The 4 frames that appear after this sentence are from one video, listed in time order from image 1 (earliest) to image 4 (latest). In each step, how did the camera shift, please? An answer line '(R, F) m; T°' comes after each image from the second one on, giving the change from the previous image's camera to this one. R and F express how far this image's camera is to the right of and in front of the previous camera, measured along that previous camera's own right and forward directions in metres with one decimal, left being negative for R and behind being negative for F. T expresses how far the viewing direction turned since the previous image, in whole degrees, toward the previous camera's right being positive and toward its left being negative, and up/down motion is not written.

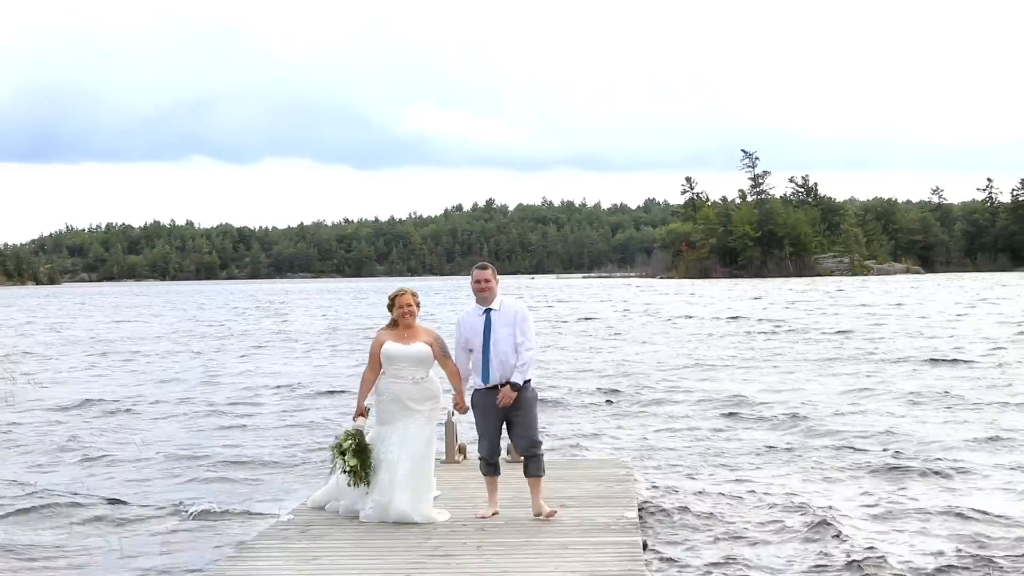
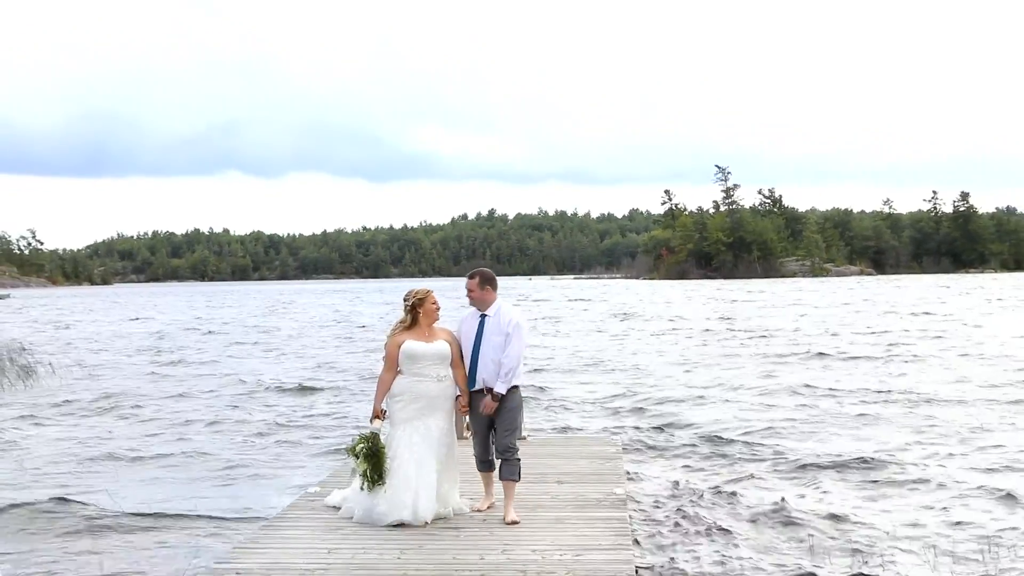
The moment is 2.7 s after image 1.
(0.0, -1.3) m; 0°
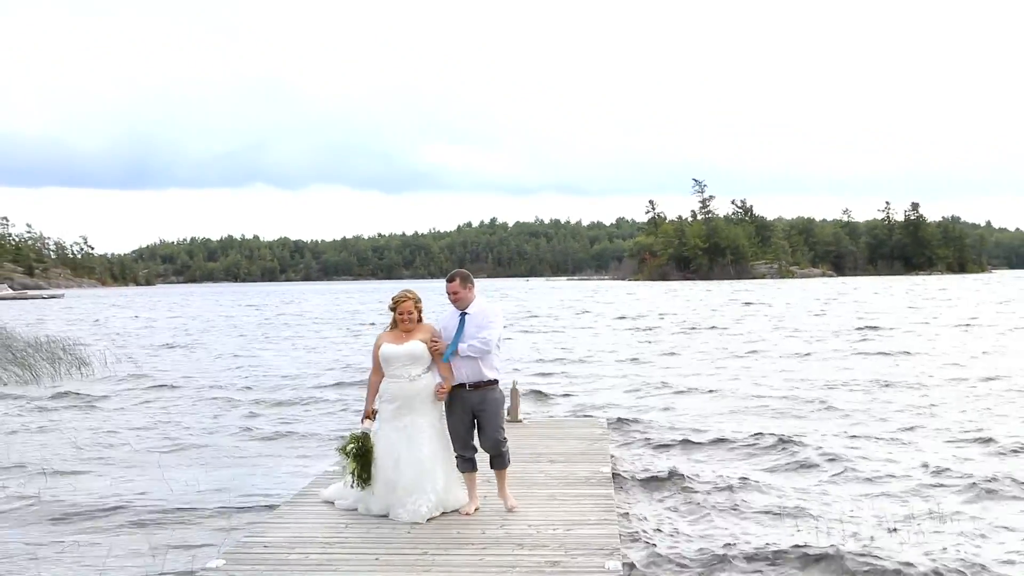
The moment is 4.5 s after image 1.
(0.0, -1.3) m; 0°
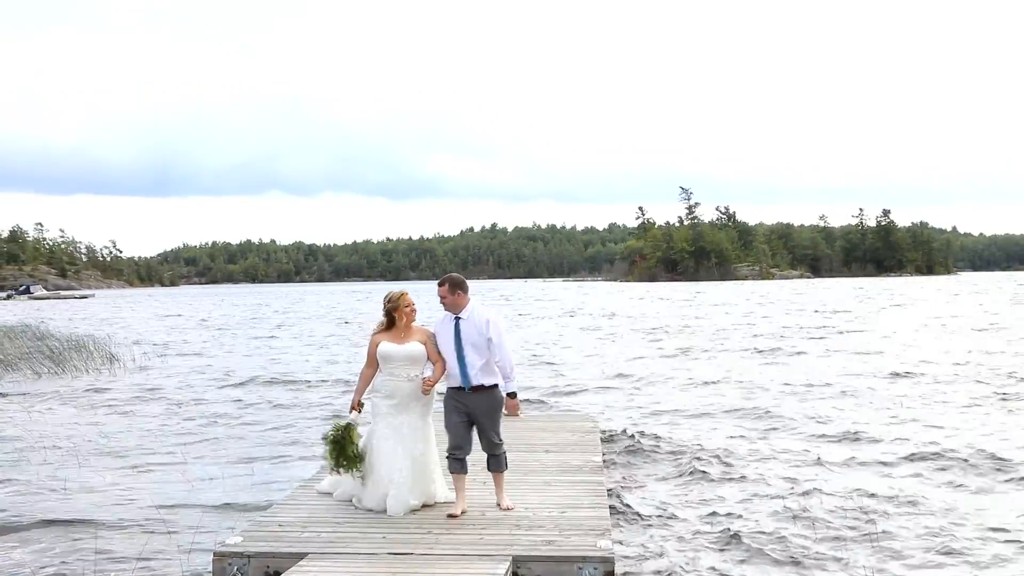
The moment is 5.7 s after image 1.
(0.0, -0.9) m; 0°
